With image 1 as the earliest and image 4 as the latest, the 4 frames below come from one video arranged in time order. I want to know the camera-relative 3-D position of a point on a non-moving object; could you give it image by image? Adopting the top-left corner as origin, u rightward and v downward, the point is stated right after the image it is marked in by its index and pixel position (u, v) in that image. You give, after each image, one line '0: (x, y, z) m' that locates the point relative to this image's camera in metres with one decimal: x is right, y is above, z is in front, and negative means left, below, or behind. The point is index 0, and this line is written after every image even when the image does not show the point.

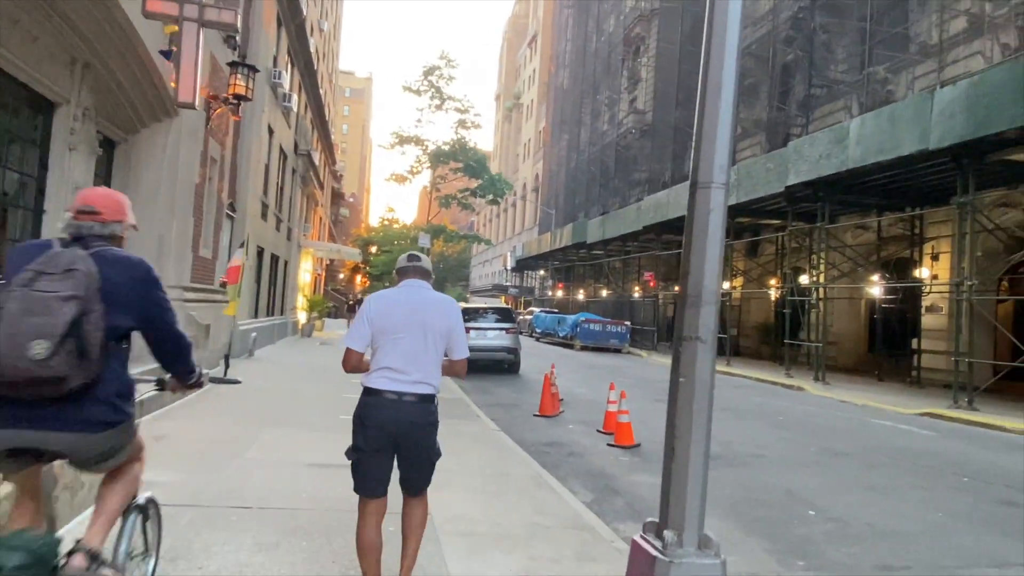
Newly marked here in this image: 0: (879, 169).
0: (+8.6, +2.8, +15.4) m
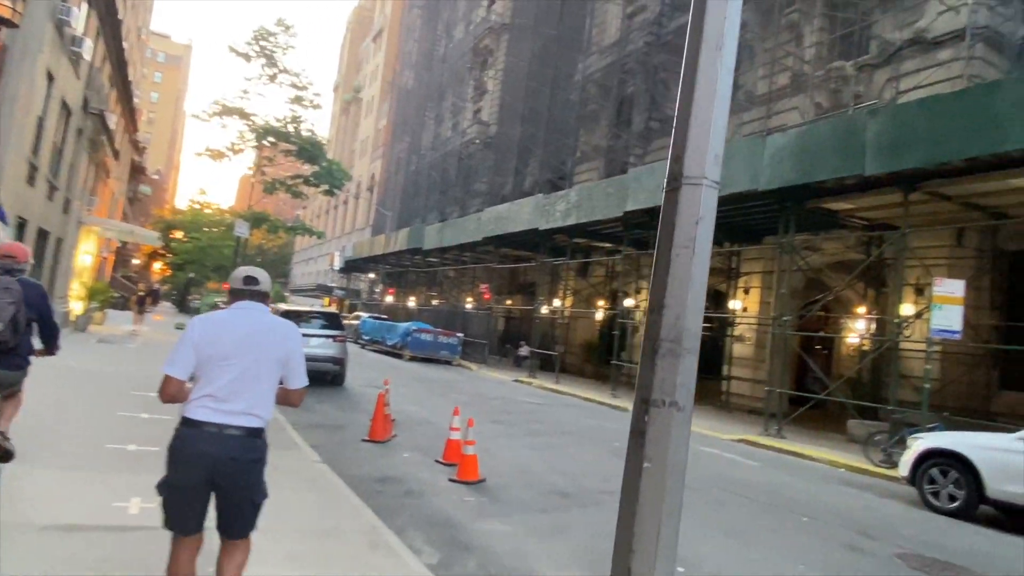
0: (+4.9, +2.1, +16.1) m
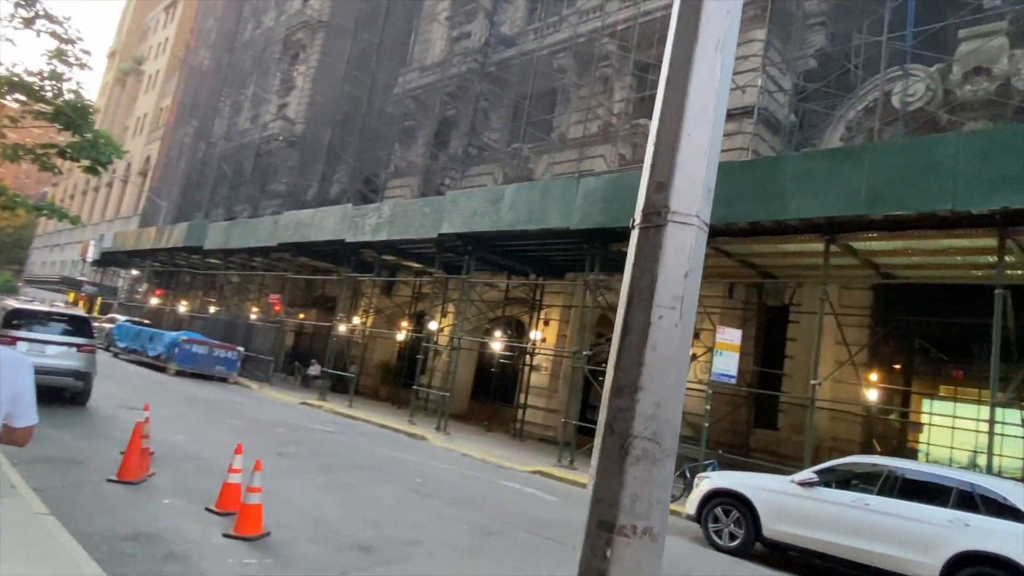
0: (+0.3, +1.3, +16.2) m
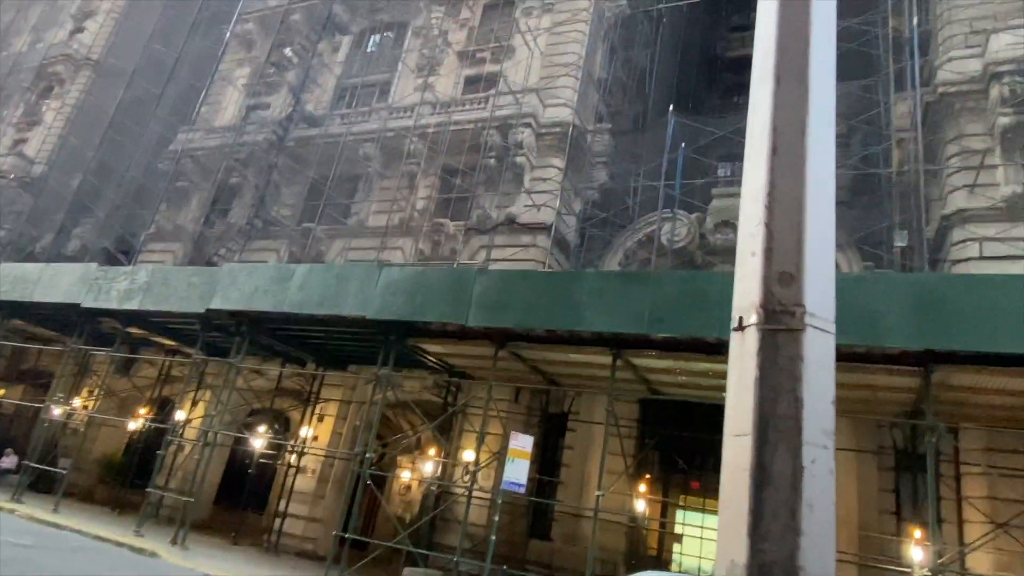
0: (-4.6, -0.8, +14.9) m
